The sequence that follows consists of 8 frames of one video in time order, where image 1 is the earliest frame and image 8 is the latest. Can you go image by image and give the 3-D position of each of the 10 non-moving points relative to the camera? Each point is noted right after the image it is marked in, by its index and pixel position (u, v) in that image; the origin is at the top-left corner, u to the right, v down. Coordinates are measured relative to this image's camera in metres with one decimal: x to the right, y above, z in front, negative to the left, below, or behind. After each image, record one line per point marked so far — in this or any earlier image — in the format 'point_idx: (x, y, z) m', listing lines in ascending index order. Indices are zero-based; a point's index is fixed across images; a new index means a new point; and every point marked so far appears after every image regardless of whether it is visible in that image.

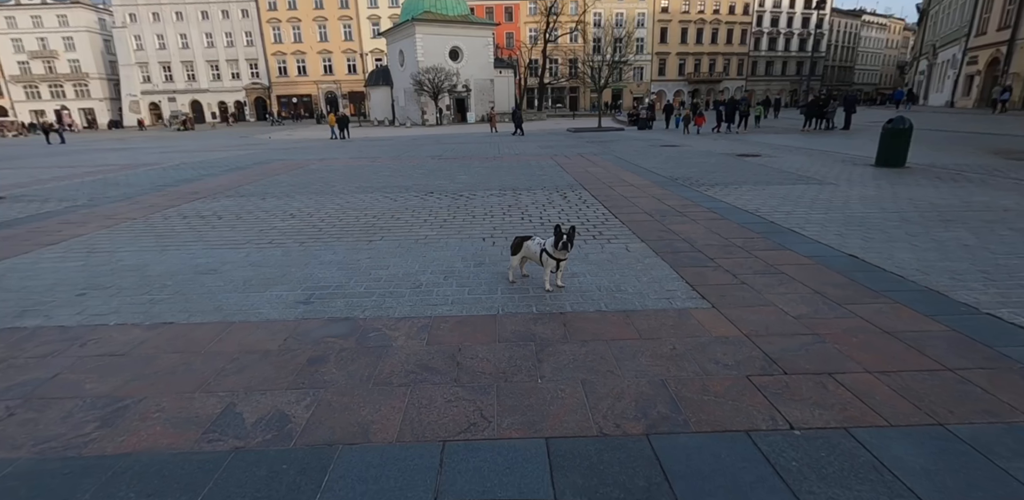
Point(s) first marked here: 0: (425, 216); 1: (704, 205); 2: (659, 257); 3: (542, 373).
0: (-1.8, +0.7, +9.8) m
1: (+4.3, +1.0, +10.4) m
2: (+2.2, -0.1, +6.9) m
3: (+0.2, -1.0, +4.0) m
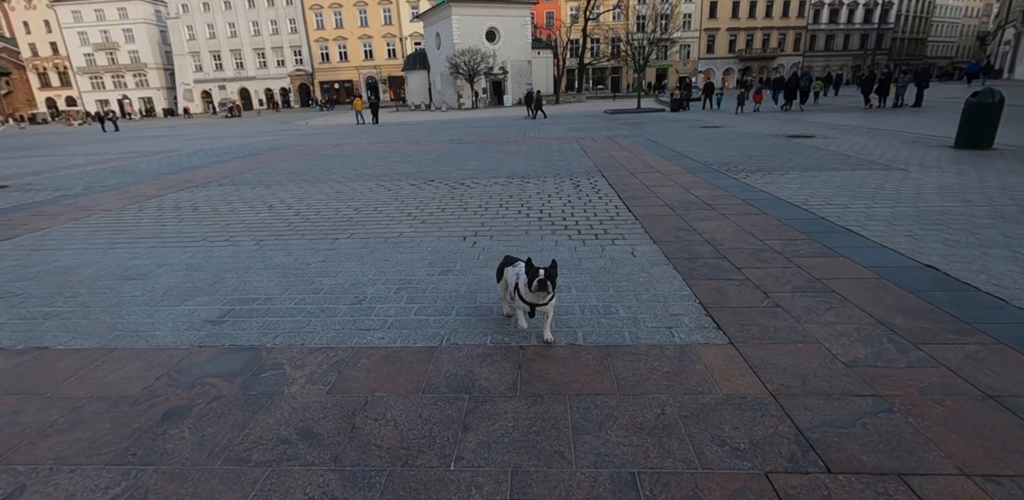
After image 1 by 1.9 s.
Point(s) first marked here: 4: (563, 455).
0: (-1.9, +0.8, +8.7) m
1: (+4.3, +1.0, +8.8) m
2: (+1.9, -0.2, +5.5) m
3: (-0.3, -1.2, +2.8) m
4: (+0.3, -1.2, +2.7) m
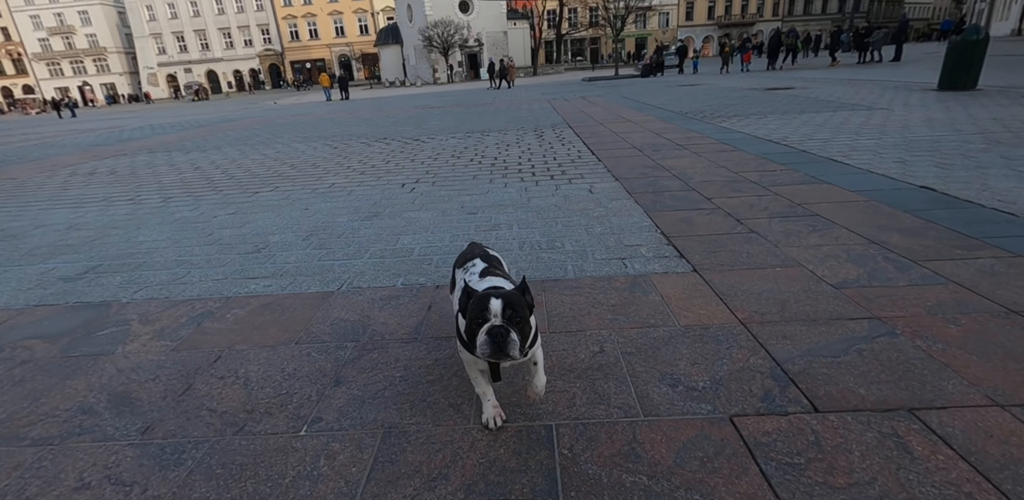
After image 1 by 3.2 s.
0: (-2.6, +1.5, +7.8) m
1: (+3.5, +2.0, +8.1) m
2: (+1.2, +0.5, +4.8) m
3: (-0.8, -0.7, +2.0) m
4: (-0.2, -0.7, +2.0) m
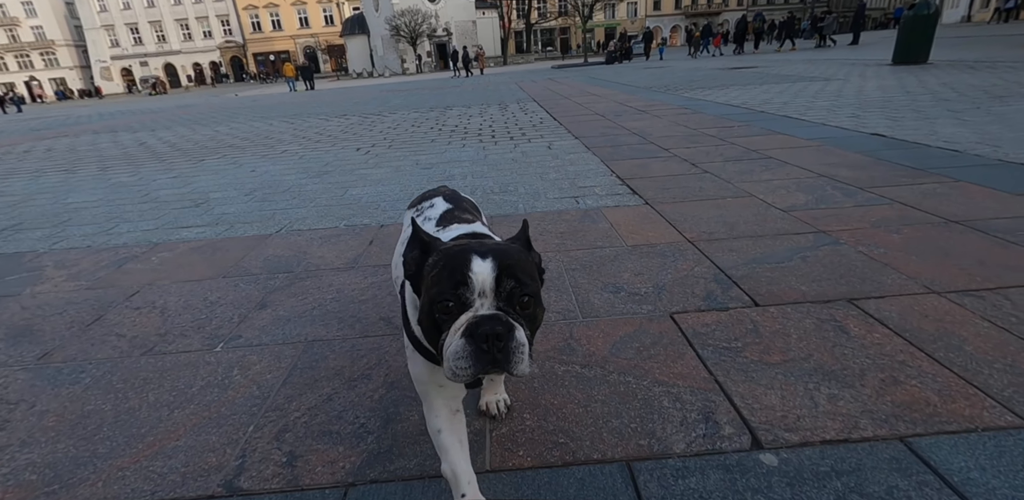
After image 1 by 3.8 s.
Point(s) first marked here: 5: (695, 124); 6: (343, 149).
0: (-3.2, +1.9, +7.5) m
1: (+2.9, +2.6, +8.1) m
2: (+0.8, +1.0, +4.7) m
3: (-1.1, -0.3, +1.9) m
4: (-0.5, -0.3, +1.9) m
5: (+2.4, +1.6, +6.0) m
6: (-2.1, +1.3, +5.8) m
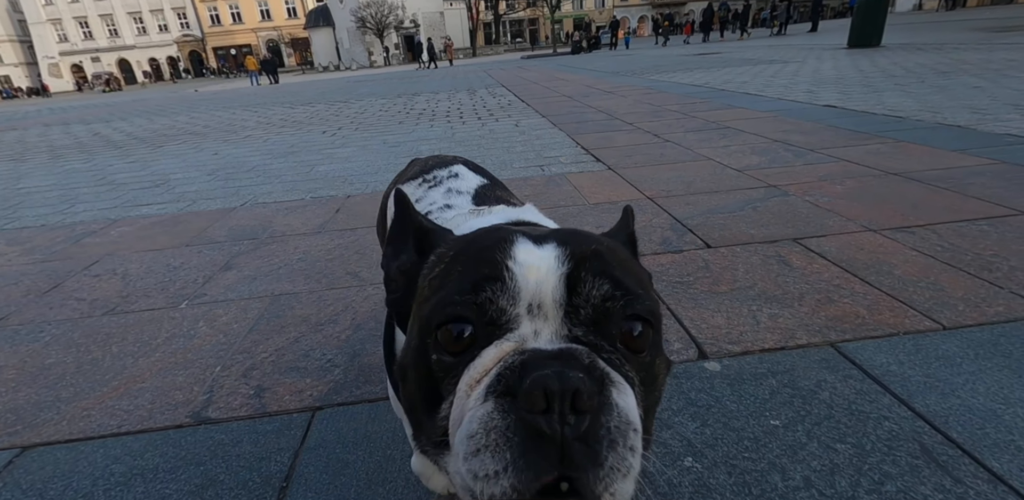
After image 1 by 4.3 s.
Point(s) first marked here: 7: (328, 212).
0: (-3.7, +2.1, +7.4) m
1: (+2.3, +2.9, +8.3) m
2: (+0.4, +1.3, +4.8) m
3: (-1.3, -0.2, +1.9) m
4: (-0.6, -0.1, +1.9) m
5: (+1.9, +2.0, +6.1) m
6: (-2.5, +1.4, +5.7) m
7: (-1.1, +0.2, +2.7) m
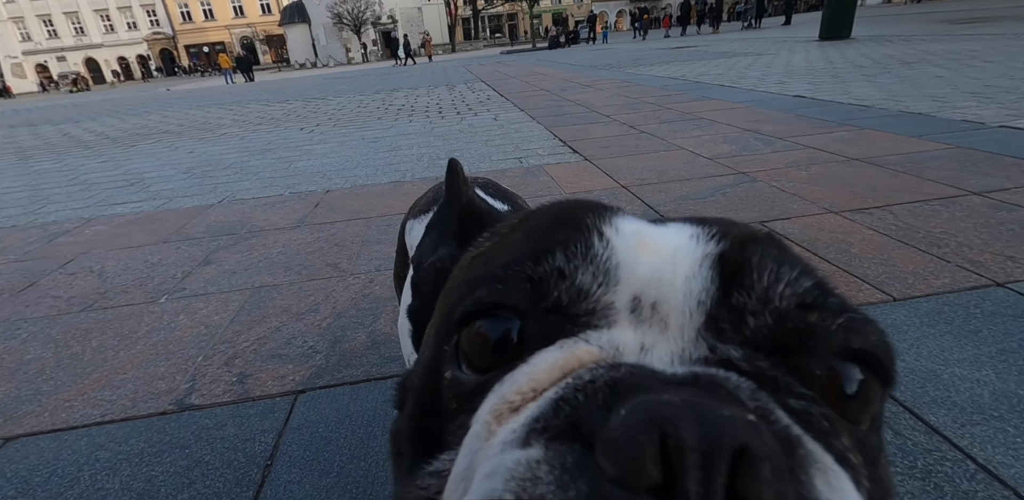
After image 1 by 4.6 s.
0: (-4.1, +2.1, +7.3) m
1: (+1.9, +3.1, +8.4) m
2: (+0.2, +1.4, +4.8) m
3: (-1.3, -0.1, +1.9) m
4: (-0.7, -0.1, +1.9) m
5: (+1.7, +2.1, +6.2) m
6: (-2.8, +1.5, +5.7) m
7: (-1.2, +0.3, +2.7) m
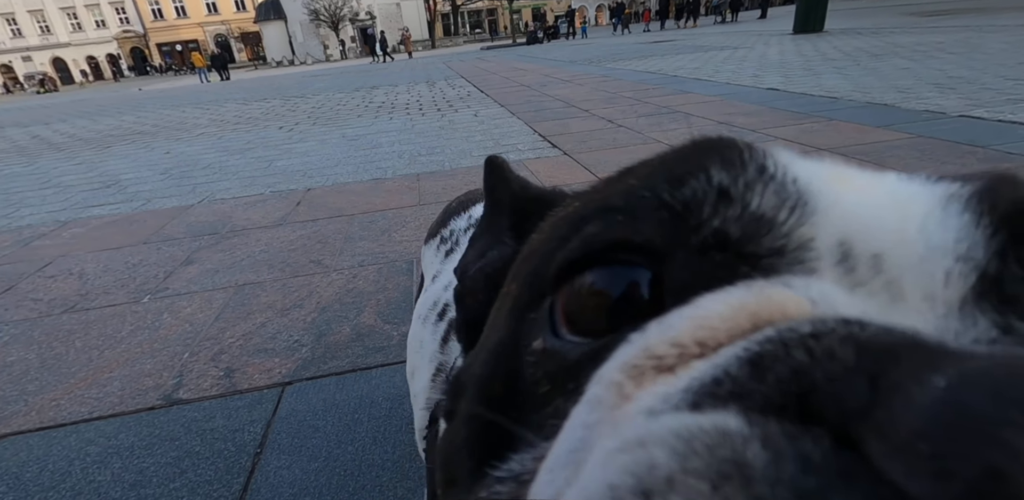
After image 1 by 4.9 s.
0: (-4.4, +2.1, +7.2) m
1: (+1.6, +3.2, +8.4) m
2: (0.0, +1.4, +4.9) m
3: (-1.4, -0.1, +1.9) m
4: (-0.8, -0.1, +2.0) m
5: (+1.4, +2.2, +6.3) m
6: (-3.0, +1.5, +5.6) m
7: (-1.3, +0.3, +2.7) m
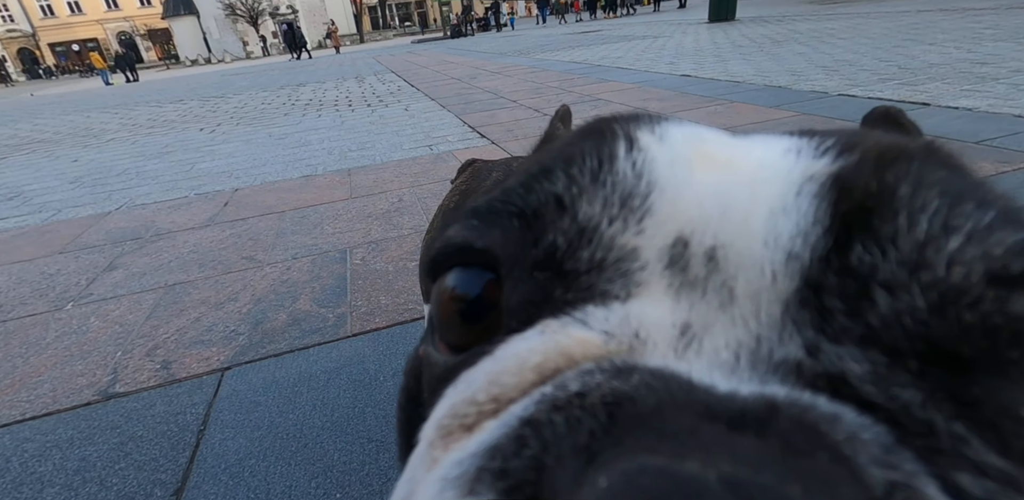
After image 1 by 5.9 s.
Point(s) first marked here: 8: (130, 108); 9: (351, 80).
0: (-5.4, +1.9, +6.7) m
1: (+0.3, +3.5, +8.6) m
2: (-0.7, +1.5, +5.0) m
3: (-1.7, -0.2, +1.9) m
4: (-1.1, 0.0, +2.0) m
5: (+0.4, +2.4, +6.5) m
6: (-3.8, +1.4, +5.4) m
7: (-1.7, +0.3, +2.7) m
8: (-7.3, +2.7, +8.8) m
9: (-3.2, +3.4, +9.4) m
